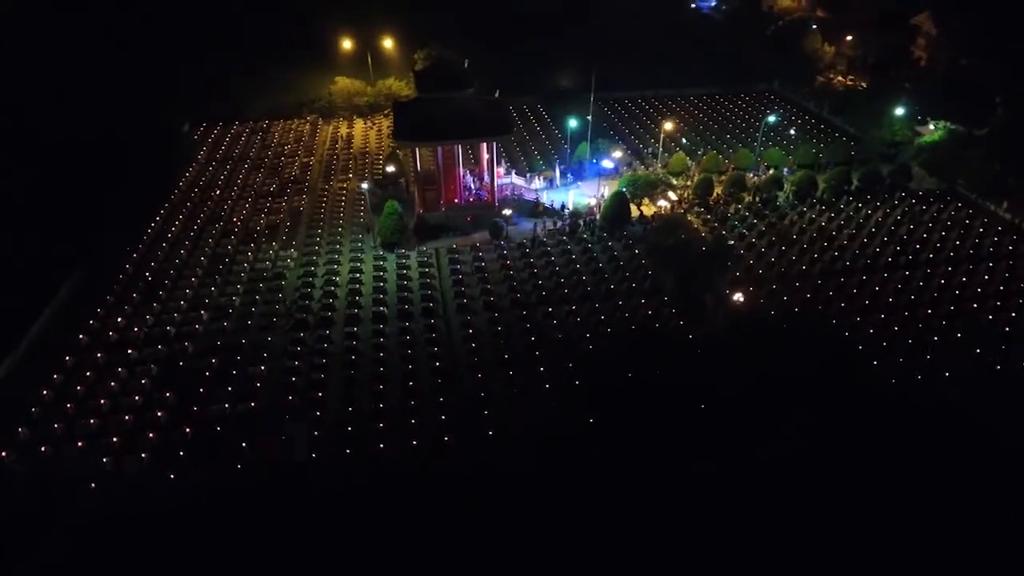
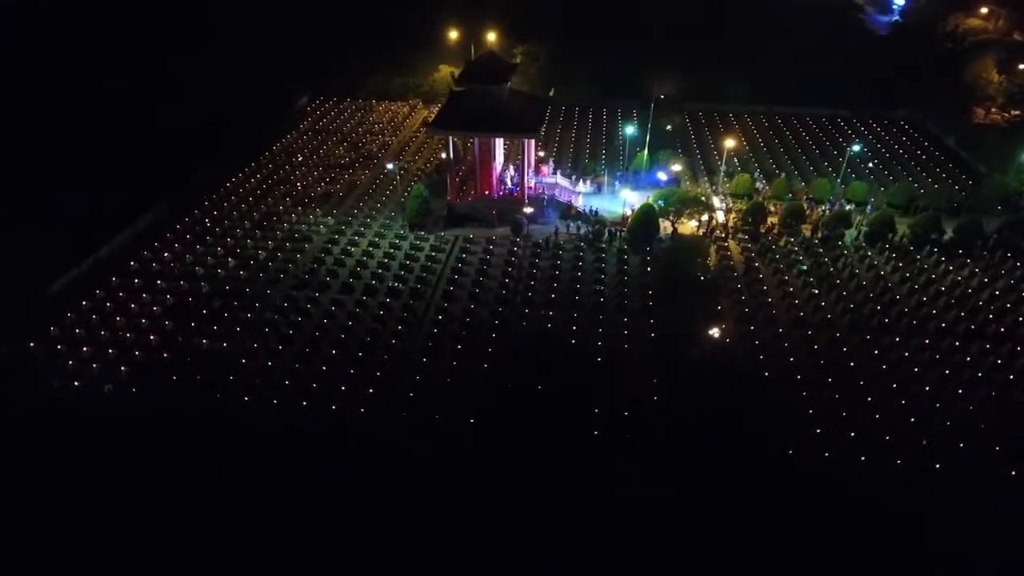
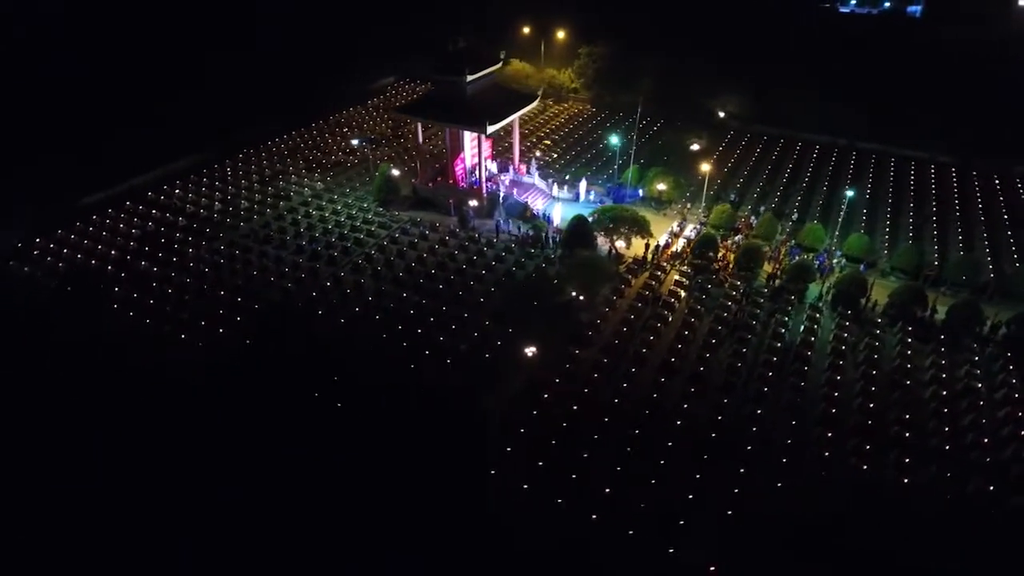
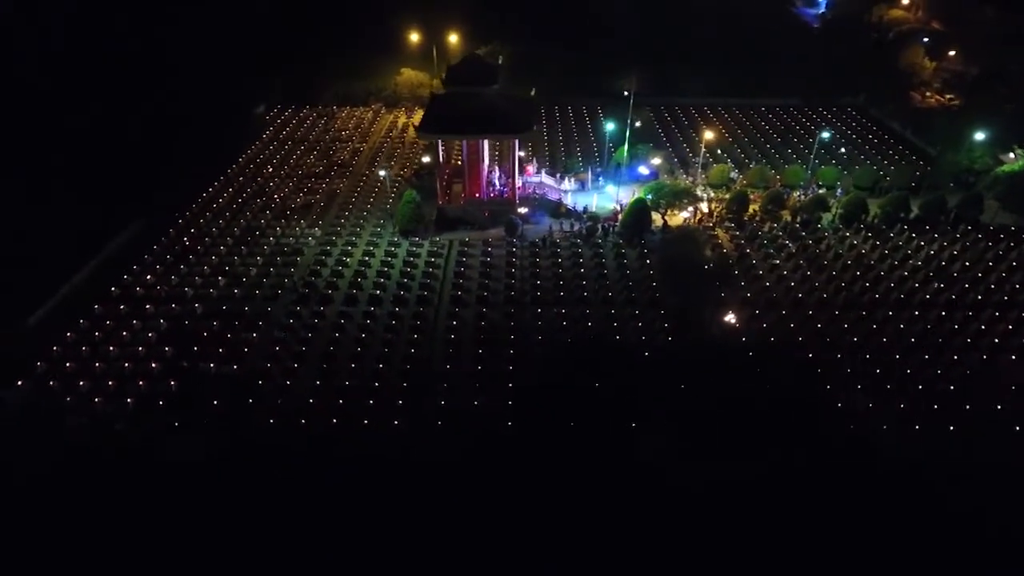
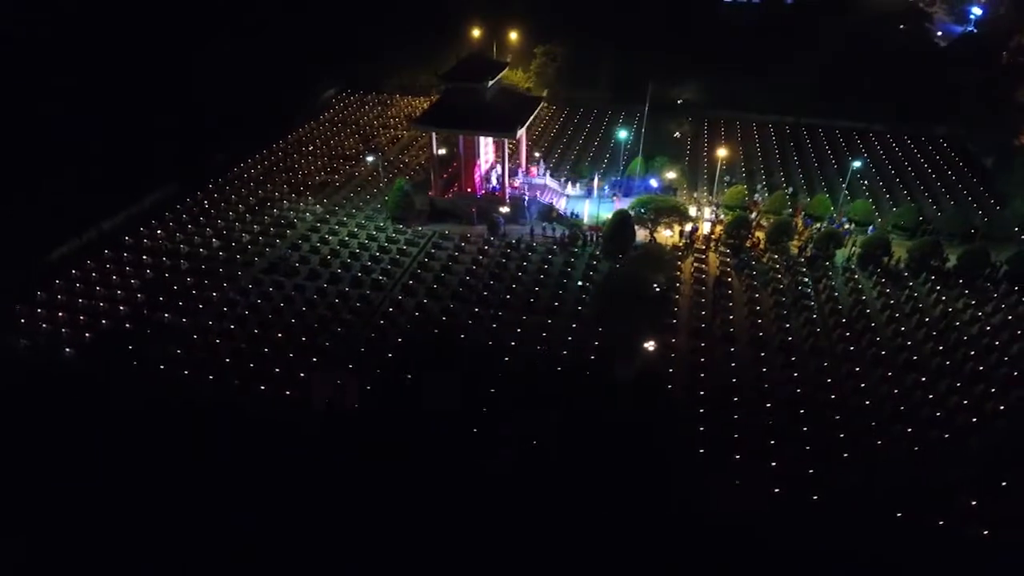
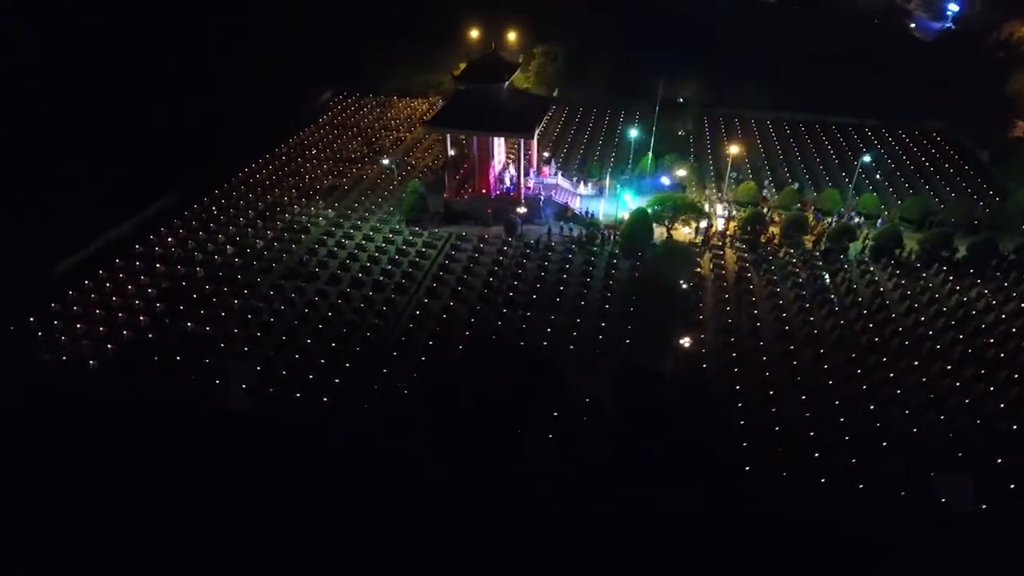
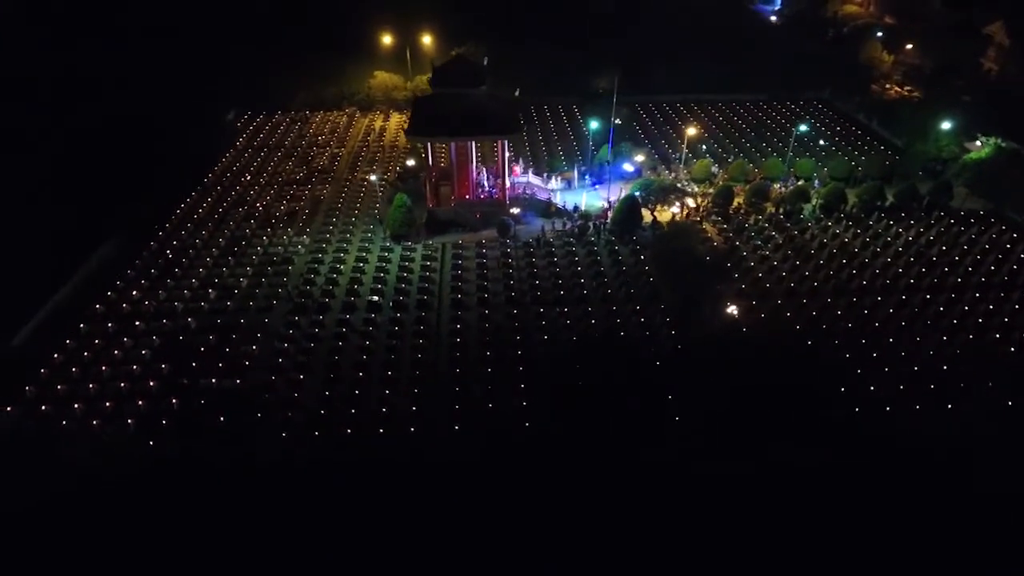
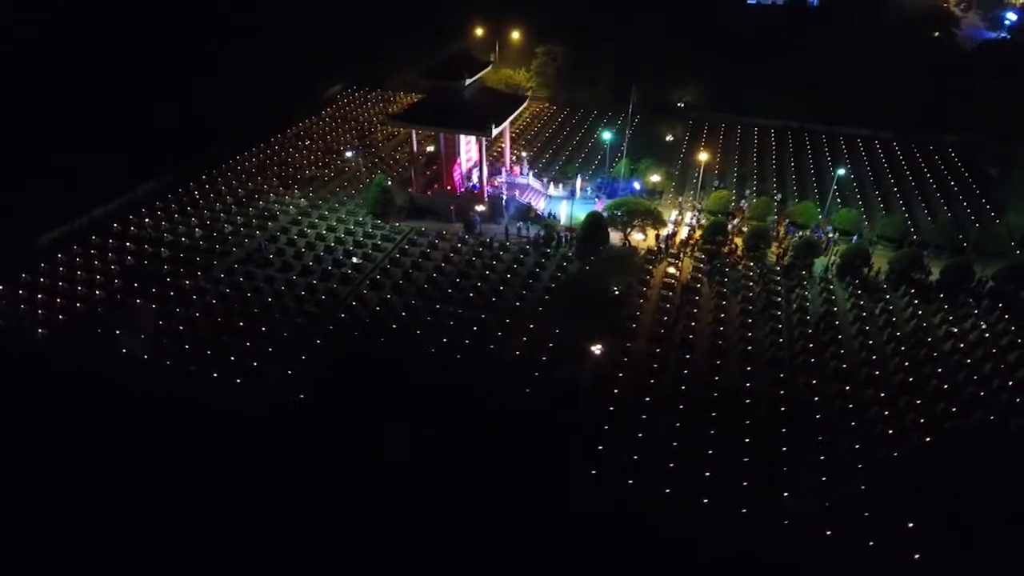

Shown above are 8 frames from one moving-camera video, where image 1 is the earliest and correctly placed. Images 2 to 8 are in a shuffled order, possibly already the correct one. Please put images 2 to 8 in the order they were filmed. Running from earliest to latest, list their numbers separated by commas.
7, 4, 2, 6, 5, 8, 3
